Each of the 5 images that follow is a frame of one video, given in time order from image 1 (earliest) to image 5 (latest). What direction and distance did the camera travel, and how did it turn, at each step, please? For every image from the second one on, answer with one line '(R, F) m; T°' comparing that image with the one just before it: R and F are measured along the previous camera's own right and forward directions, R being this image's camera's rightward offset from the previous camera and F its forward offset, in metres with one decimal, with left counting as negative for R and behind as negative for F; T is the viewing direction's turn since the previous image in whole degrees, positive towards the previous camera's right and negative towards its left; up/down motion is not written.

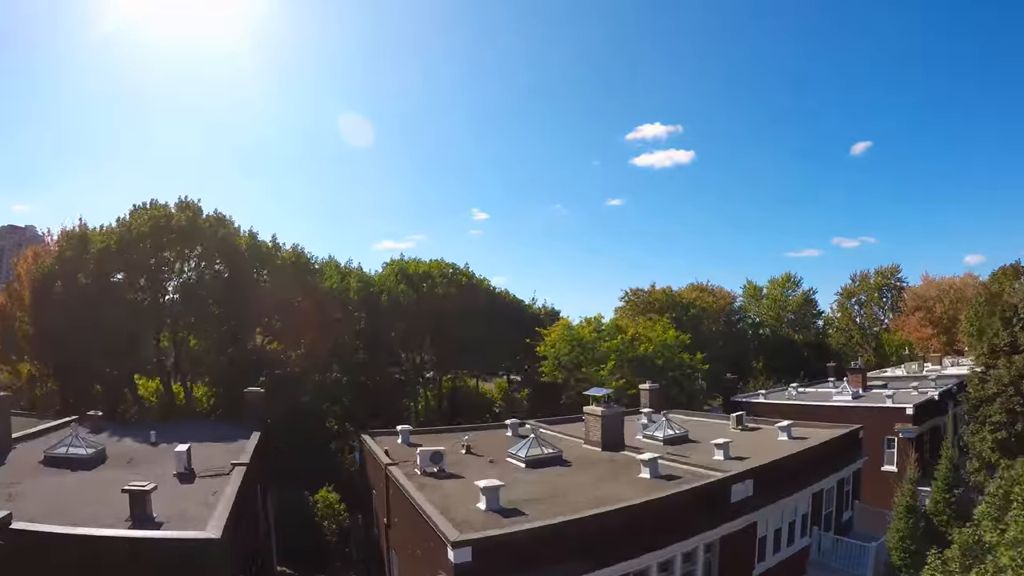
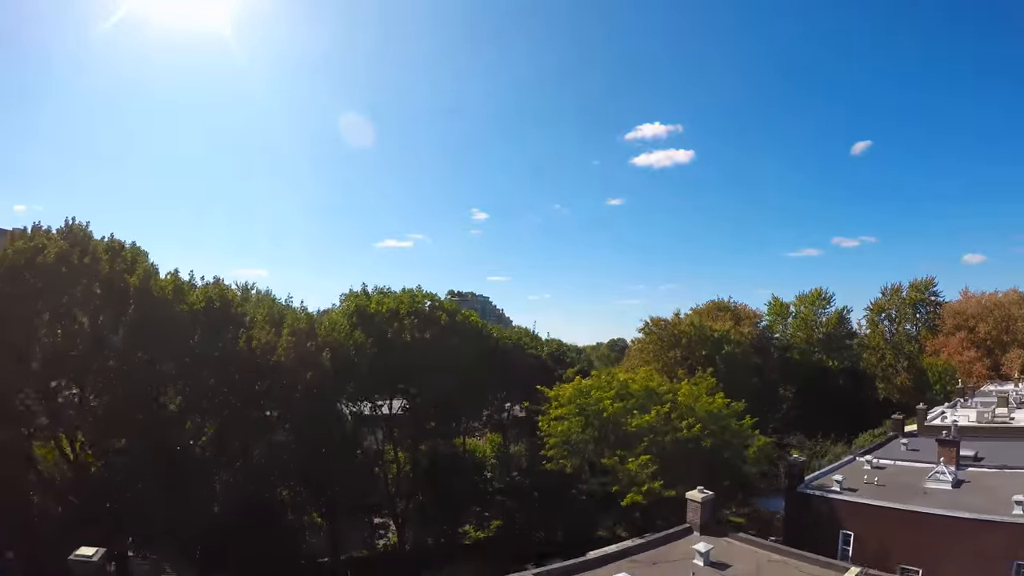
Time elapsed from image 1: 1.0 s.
(+0.2, +5.6) m; 0°
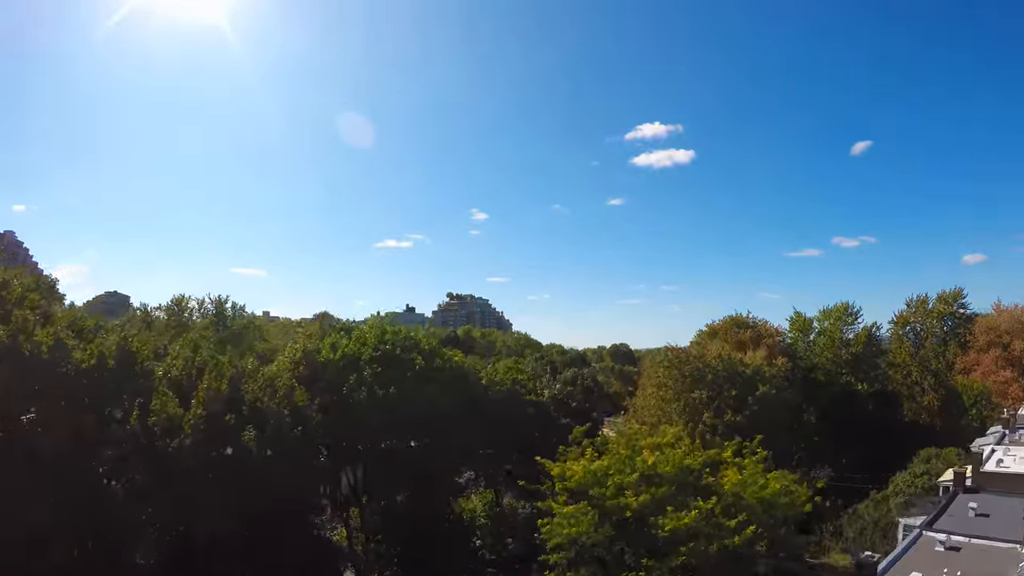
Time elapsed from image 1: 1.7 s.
(+0.2, +3.8) m; 0°
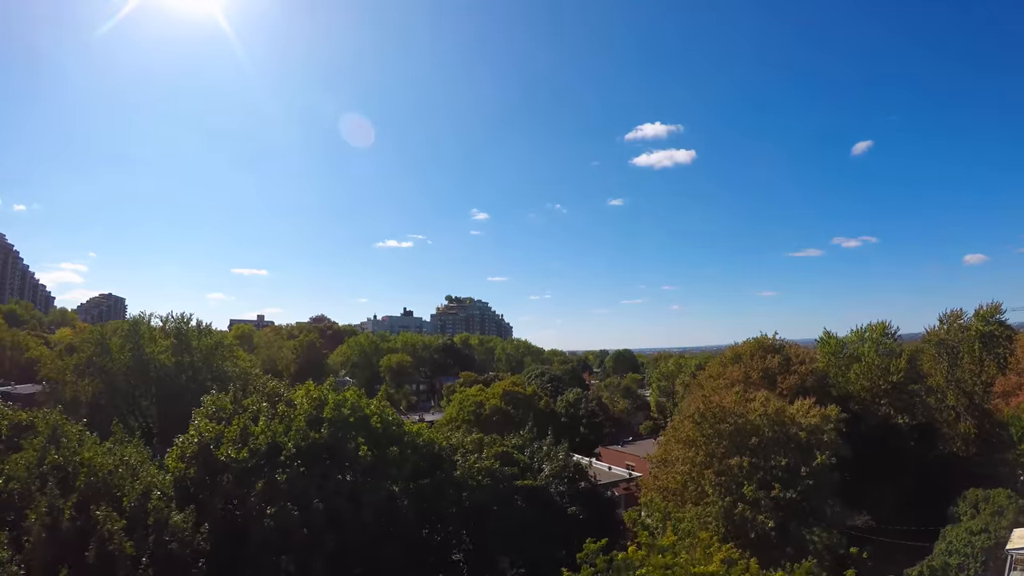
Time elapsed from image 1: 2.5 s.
(+0.3, +4.4) m; 0°
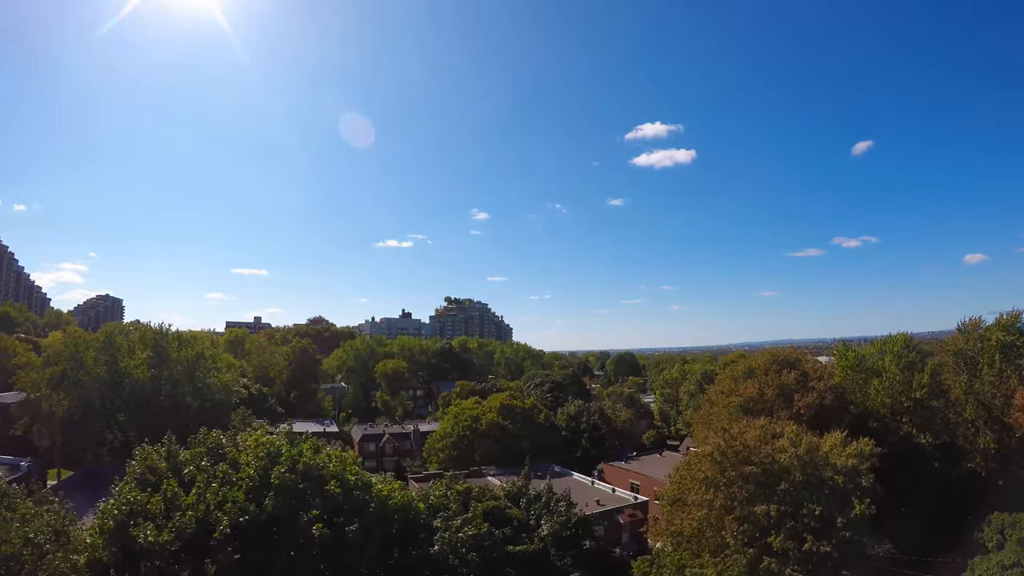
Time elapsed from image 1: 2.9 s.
(+0.2, +2.2) m; 0°
